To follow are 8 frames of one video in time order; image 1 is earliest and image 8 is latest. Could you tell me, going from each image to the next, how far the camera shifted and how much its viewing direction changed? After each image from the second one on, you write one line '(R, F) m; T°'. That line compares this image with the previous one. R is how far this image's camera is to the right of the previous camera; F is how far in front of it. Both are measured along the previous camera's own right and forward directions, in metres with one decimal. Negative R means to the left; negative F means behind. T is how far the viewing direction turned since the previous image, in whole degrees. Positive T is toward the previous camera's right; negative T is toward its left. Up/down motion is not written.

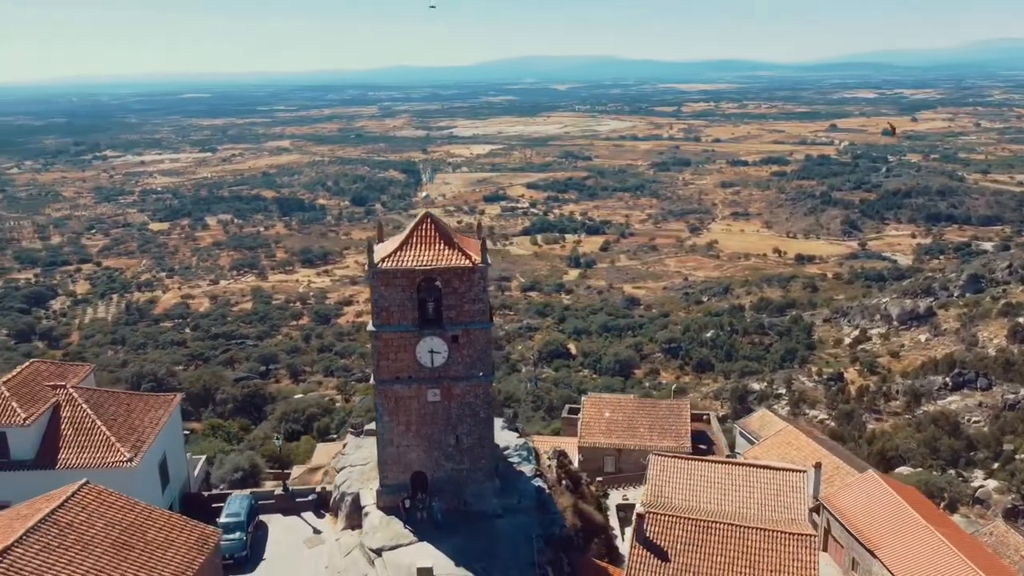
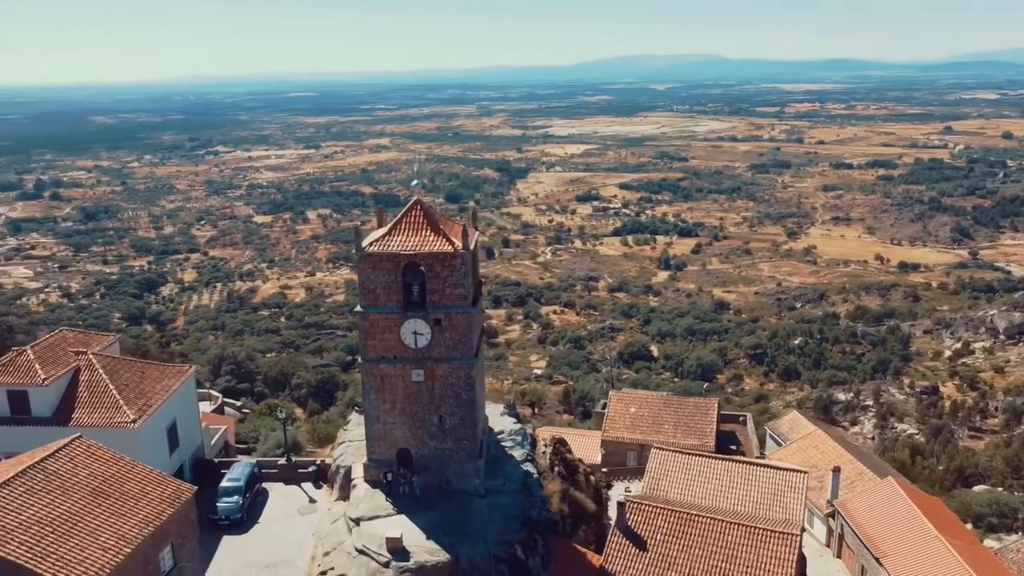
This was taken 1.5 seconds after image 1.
(+2.0, -0.3) m; -7°
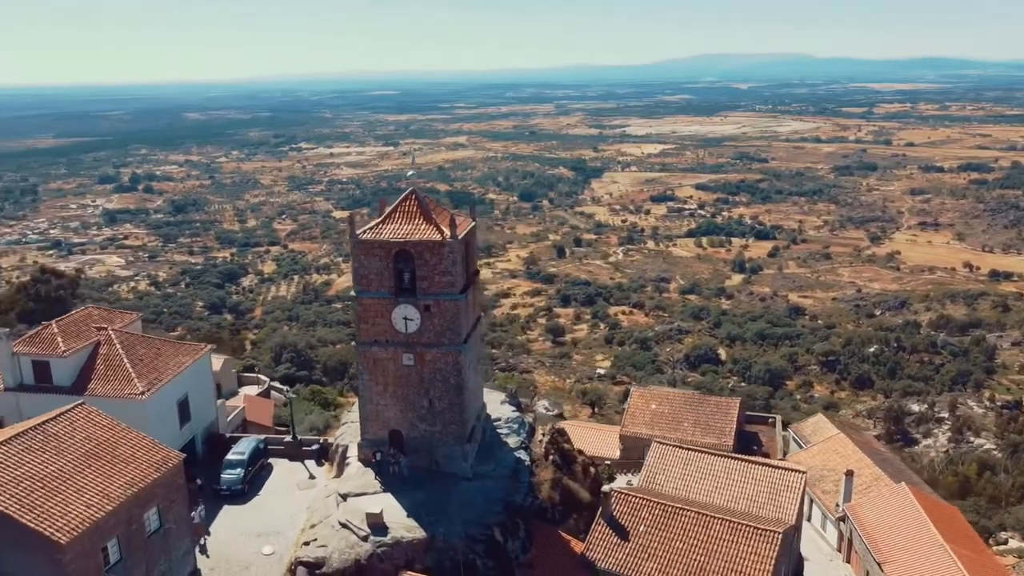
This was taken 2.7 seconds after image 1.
(+1.6, -0.3) m; -5°
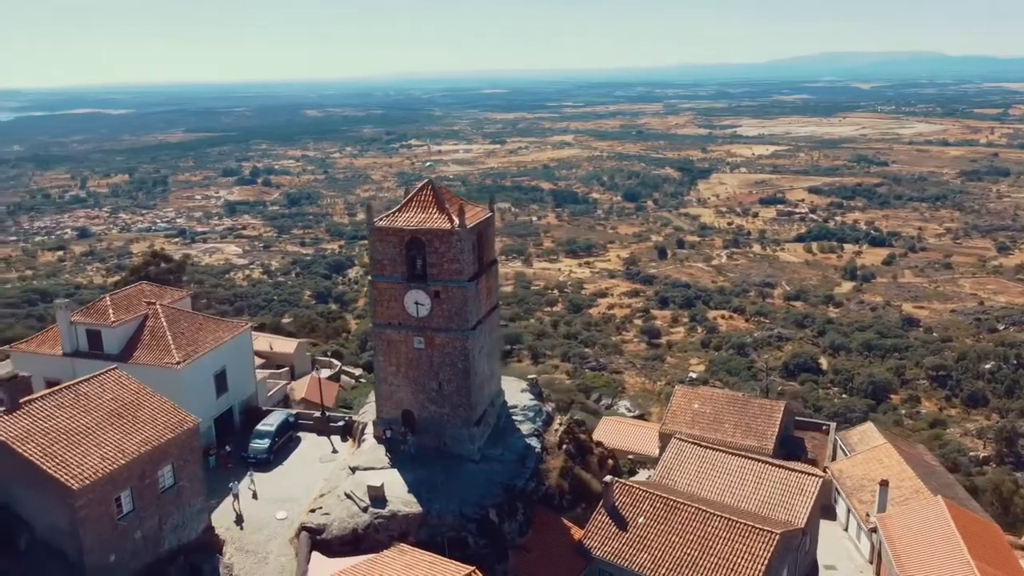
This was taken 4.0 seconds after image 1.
(+1.9, -0.3) m; -7°
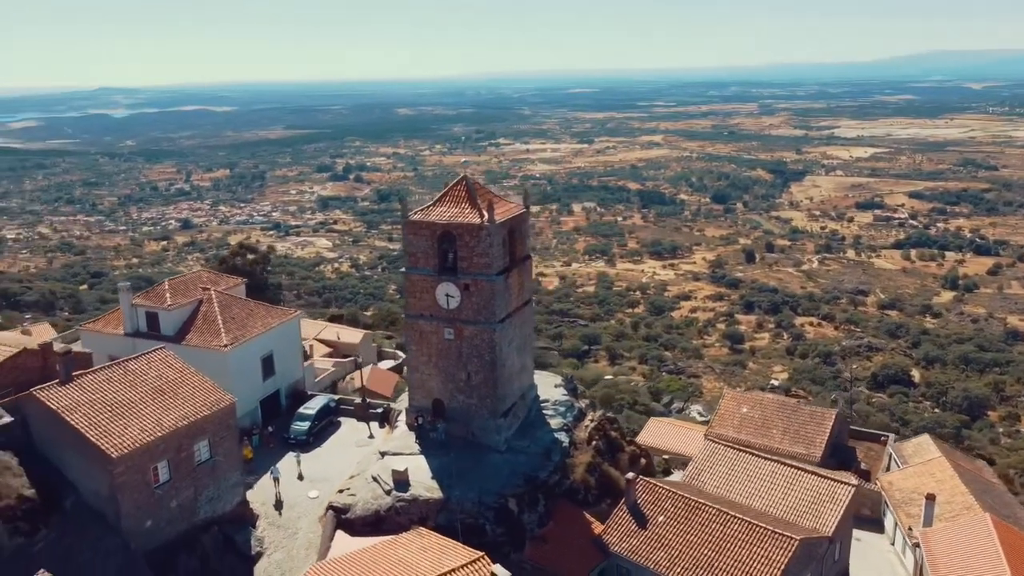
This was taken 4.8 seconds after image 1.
(+1.1, -0.2) m; -6°
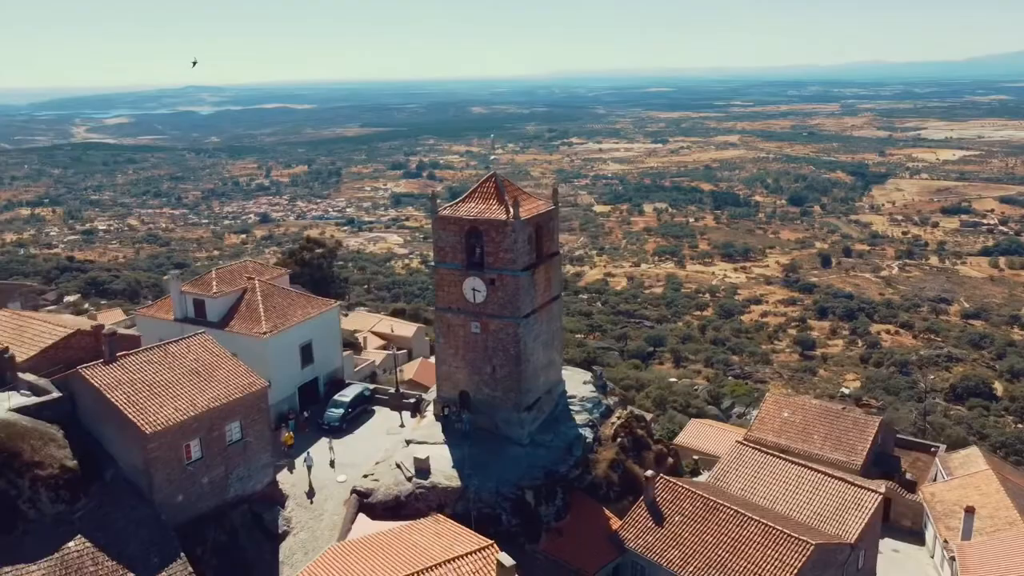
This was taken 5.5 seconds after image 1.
(+0.9, -0.2) m; -5°
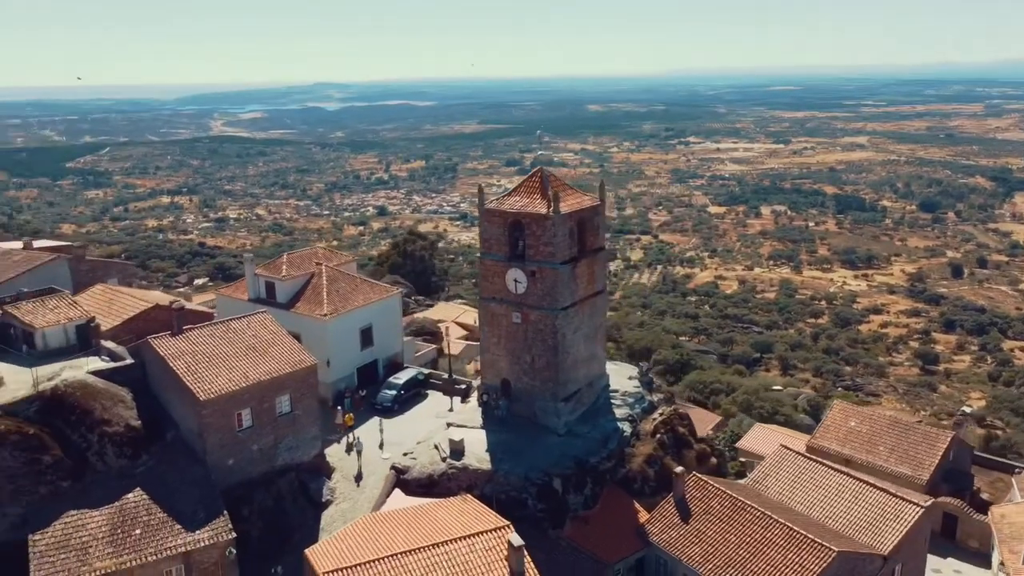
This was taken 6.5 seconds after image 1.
(+1.5, -0.4) m; -8°
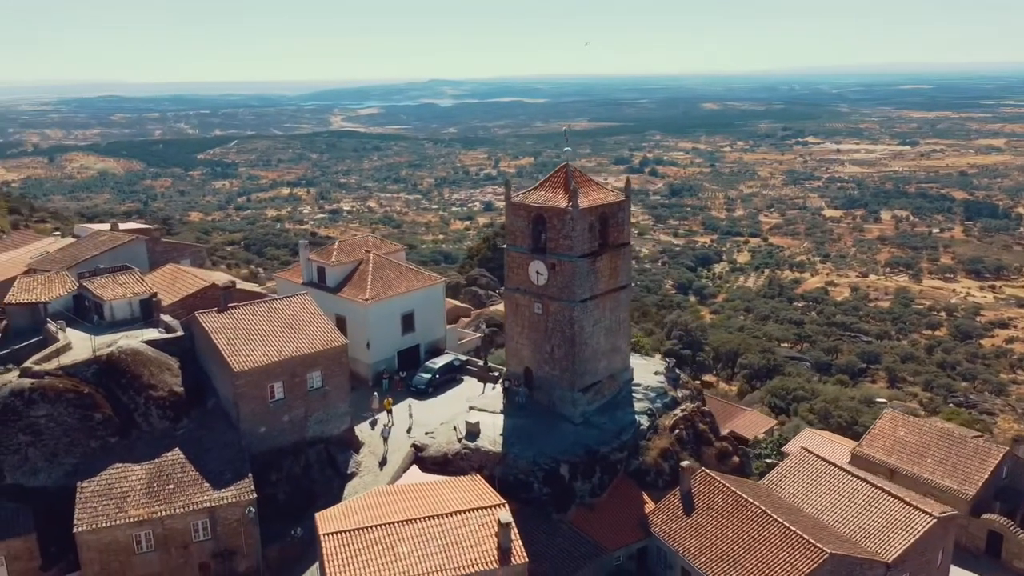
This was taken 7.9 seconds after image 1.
(+1.9, -0.5) m; -7°
